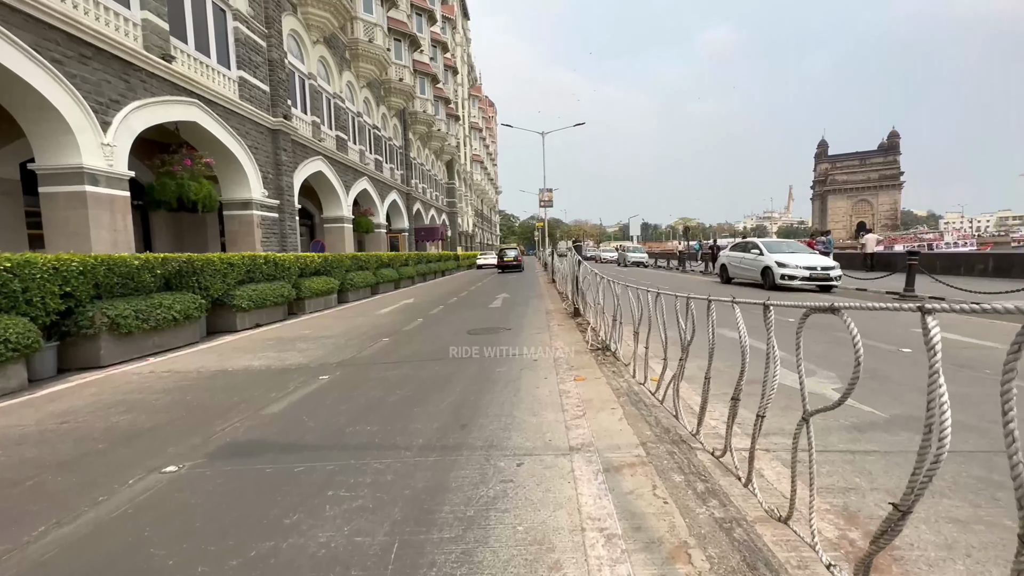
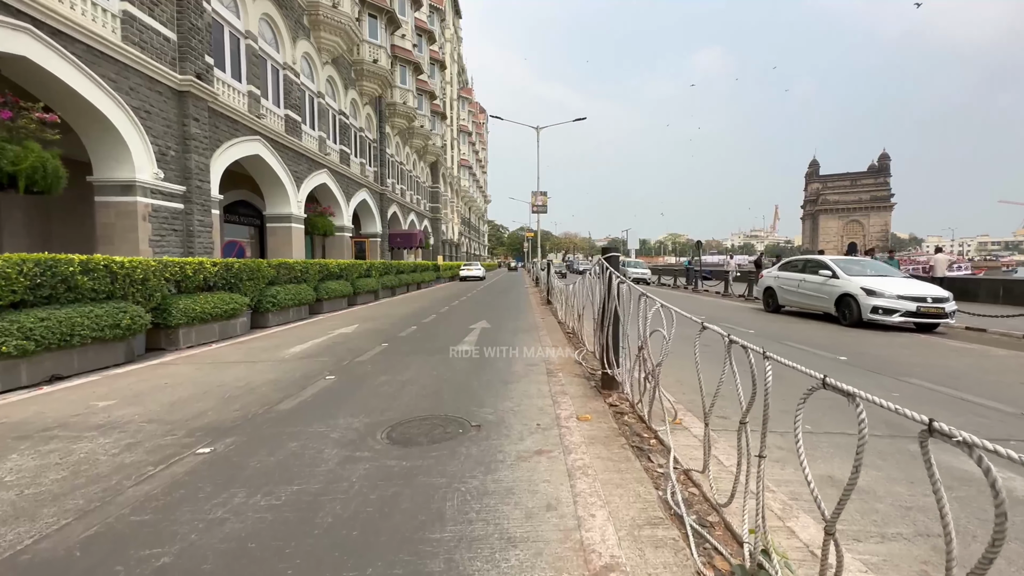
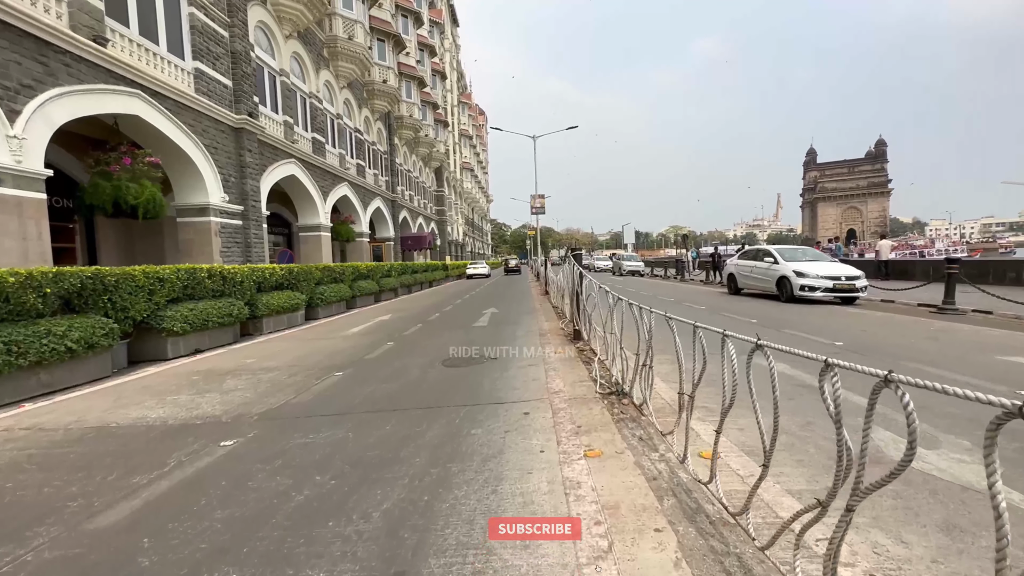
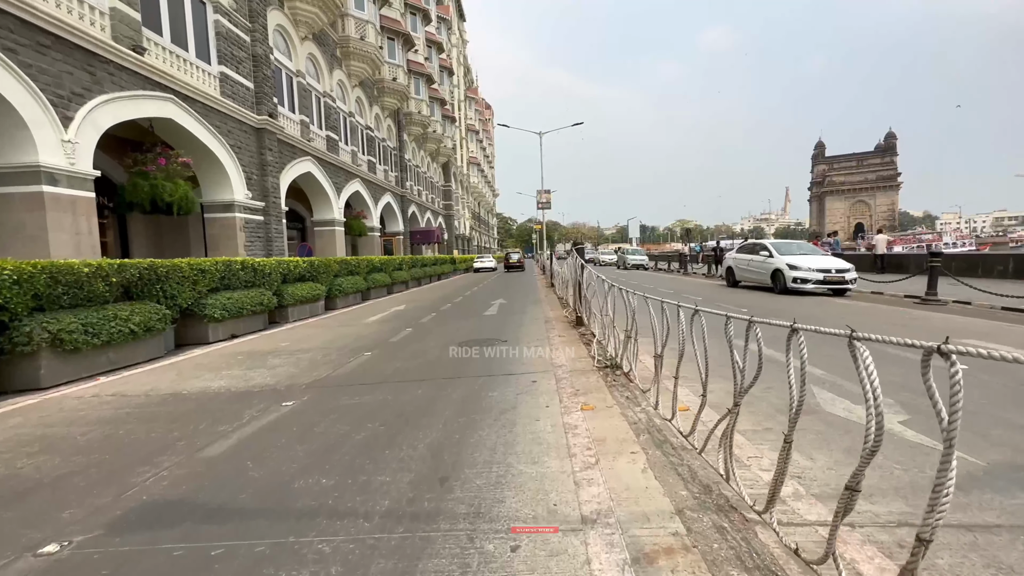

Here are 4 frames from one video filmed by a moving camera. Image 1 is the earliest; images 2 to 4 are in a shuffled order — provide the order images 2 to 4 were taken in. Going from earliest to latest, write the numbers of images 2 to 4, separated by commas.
4, 3, 2
